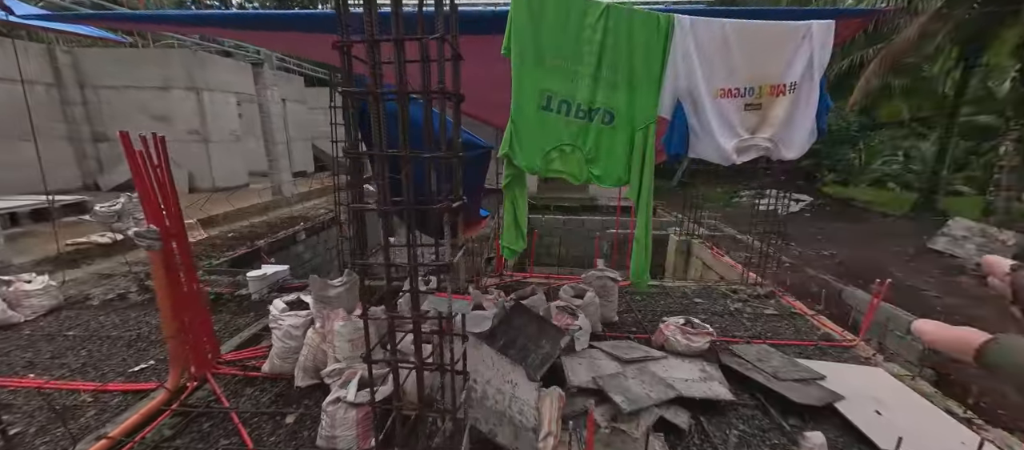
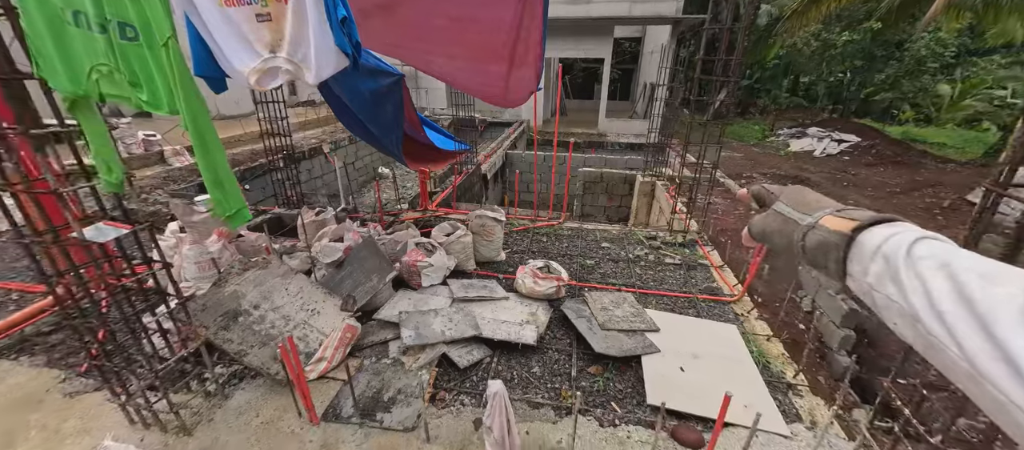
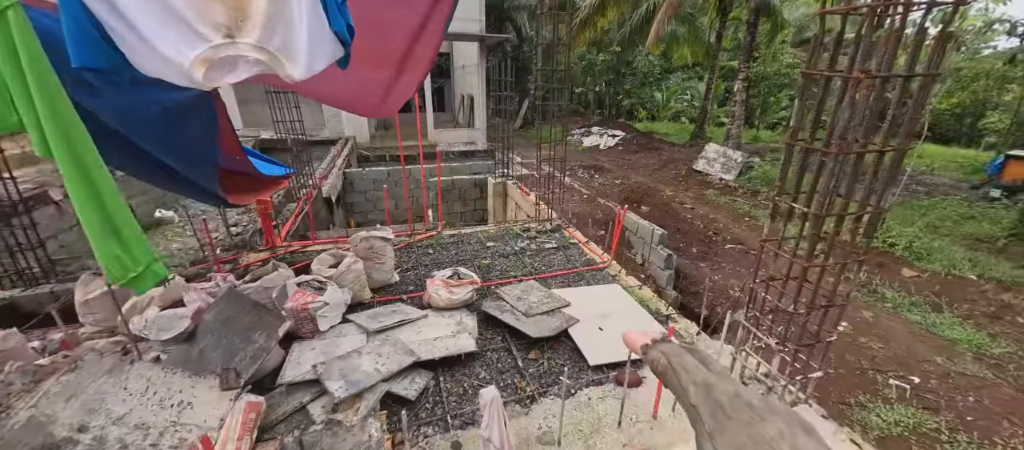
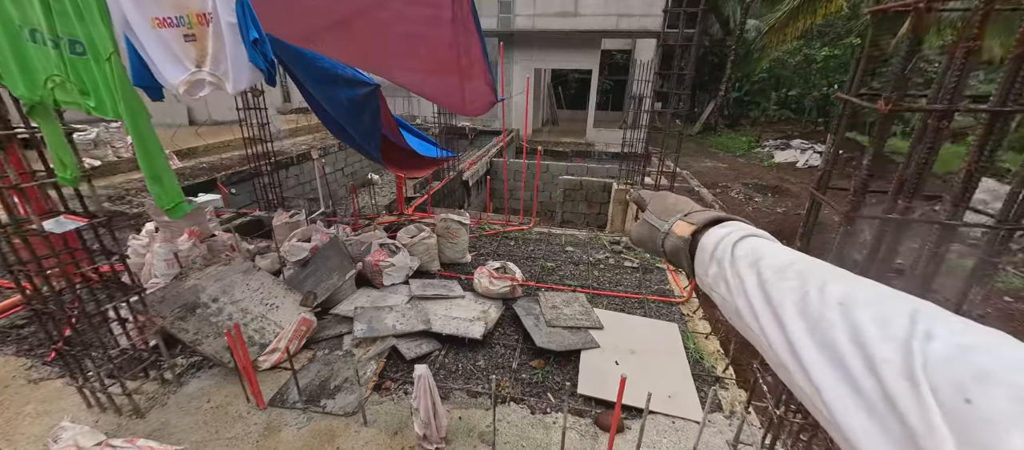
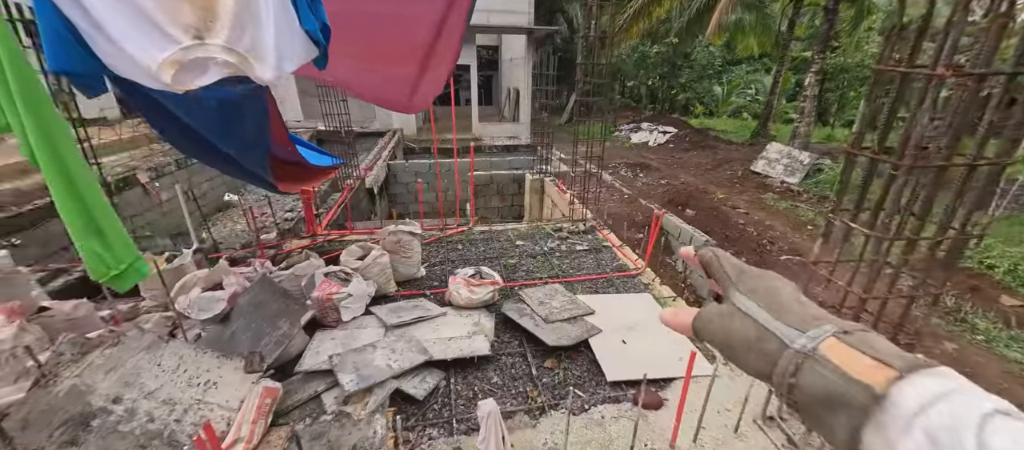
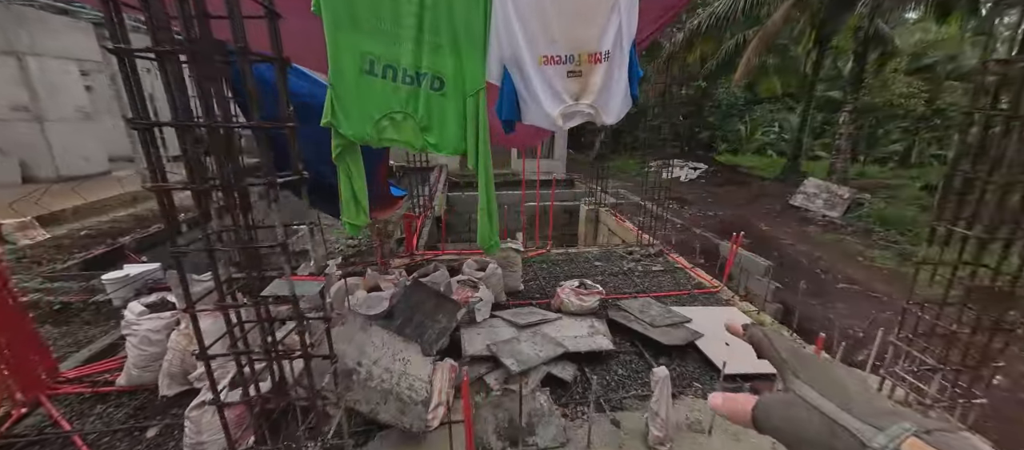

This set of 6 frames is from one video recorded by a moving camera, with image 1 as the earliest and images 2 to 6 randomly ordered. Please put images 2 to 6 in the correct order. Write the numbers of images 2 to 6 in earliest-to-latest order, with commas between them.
6, 3, 5, 2, 4
